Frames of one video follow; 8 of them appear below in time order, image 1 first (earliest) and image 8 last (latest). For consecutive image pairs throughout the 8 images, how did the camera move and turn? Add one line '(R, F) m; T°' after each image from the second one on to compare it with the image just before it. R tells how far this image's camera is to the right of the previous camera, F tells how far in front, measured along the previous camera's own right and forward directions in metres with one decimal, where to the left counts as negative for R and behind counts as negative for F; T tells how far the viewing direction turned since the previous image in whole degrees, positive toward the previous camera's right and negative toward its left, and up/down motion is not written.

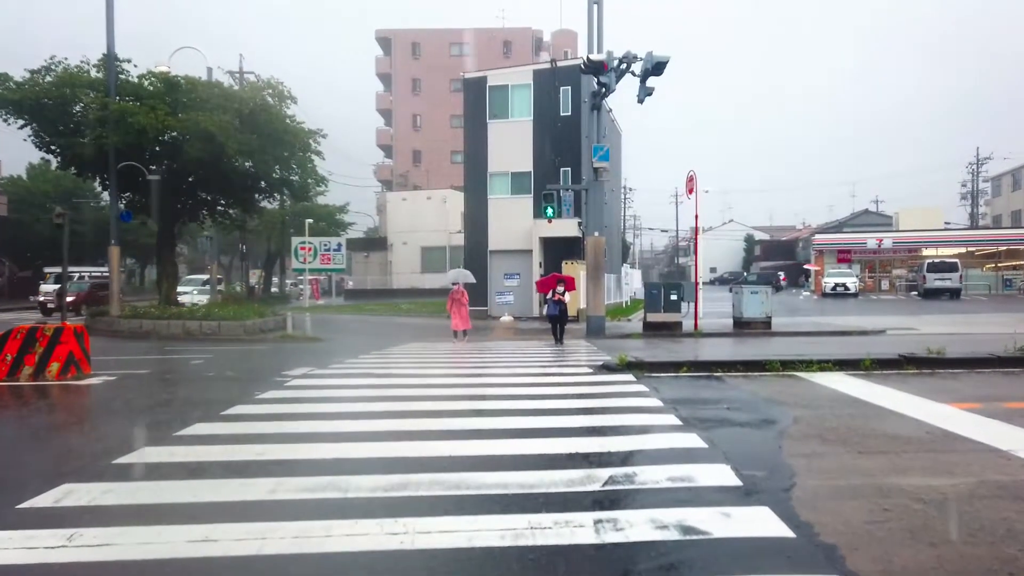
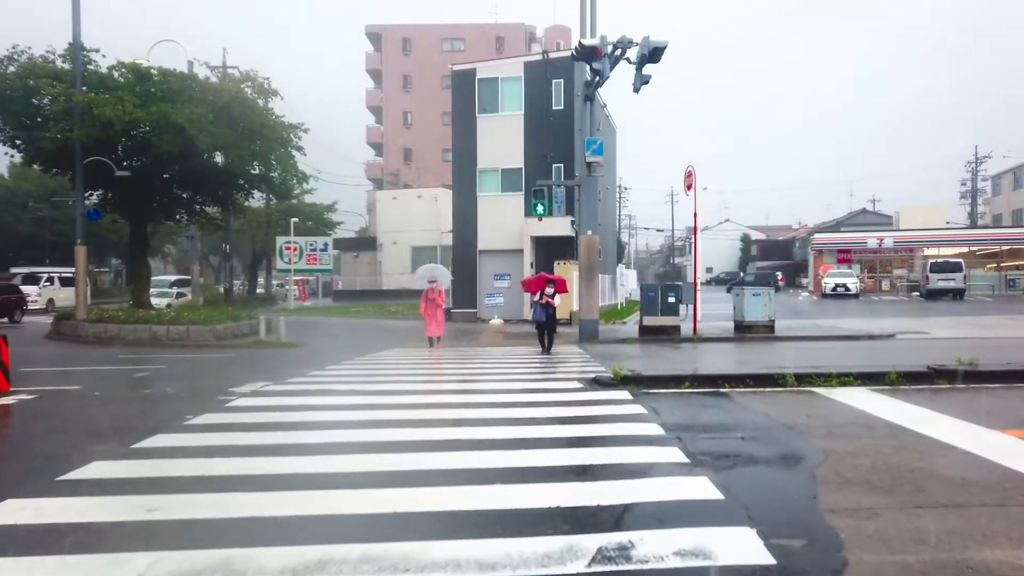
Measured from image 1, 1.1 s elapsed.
(+0.2, +1.1) m; 0°
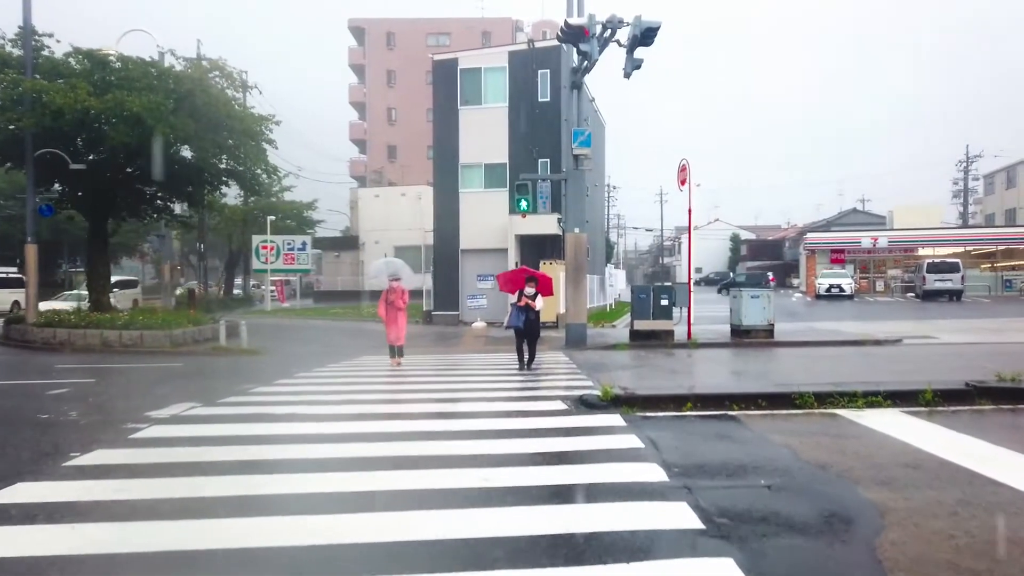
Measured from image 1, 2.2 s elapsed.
(+0.2, +1.3) m; +1°
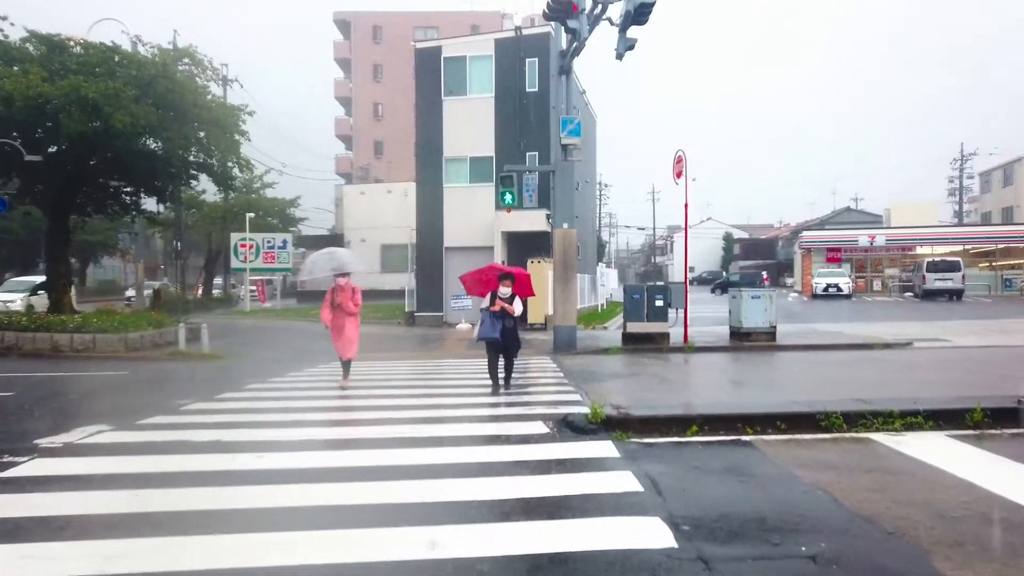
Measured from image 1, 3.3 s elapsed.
(+0.2, +1.2) m; +1°
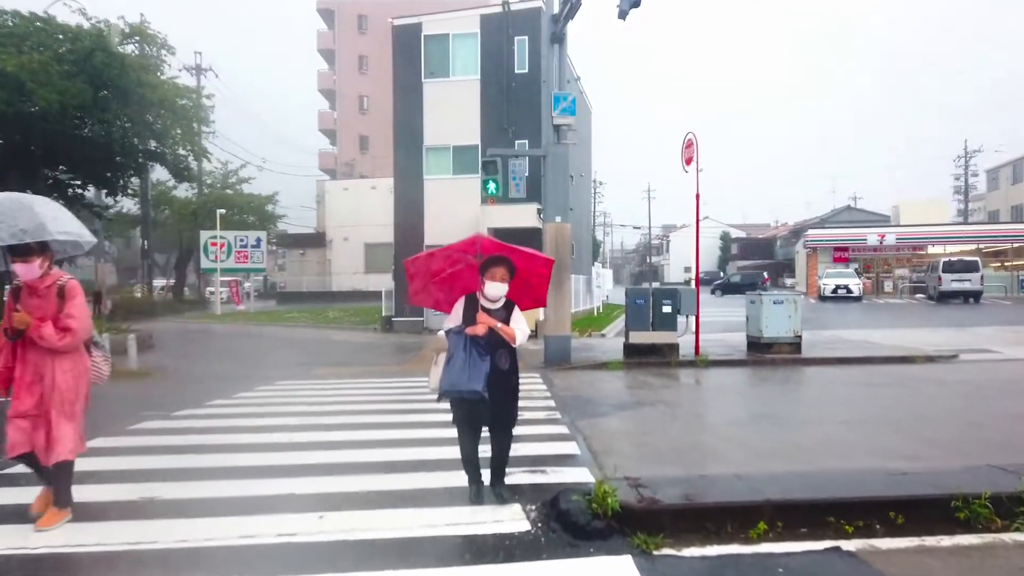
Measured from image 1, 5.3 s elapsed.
(+0.2, +2.3) m; 0°
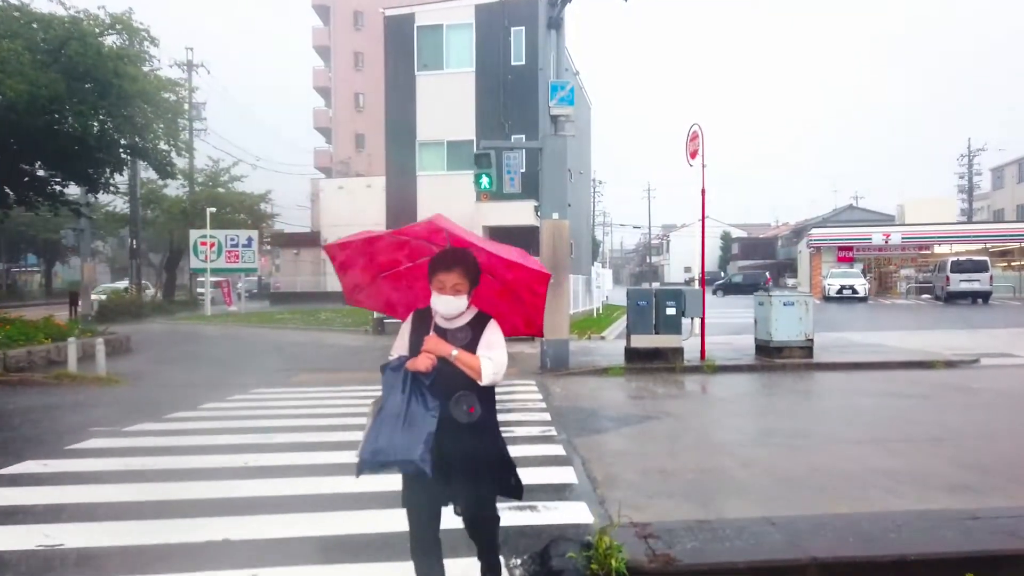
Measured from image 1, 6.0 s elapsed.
(+0.1, +0.8) m; 0°
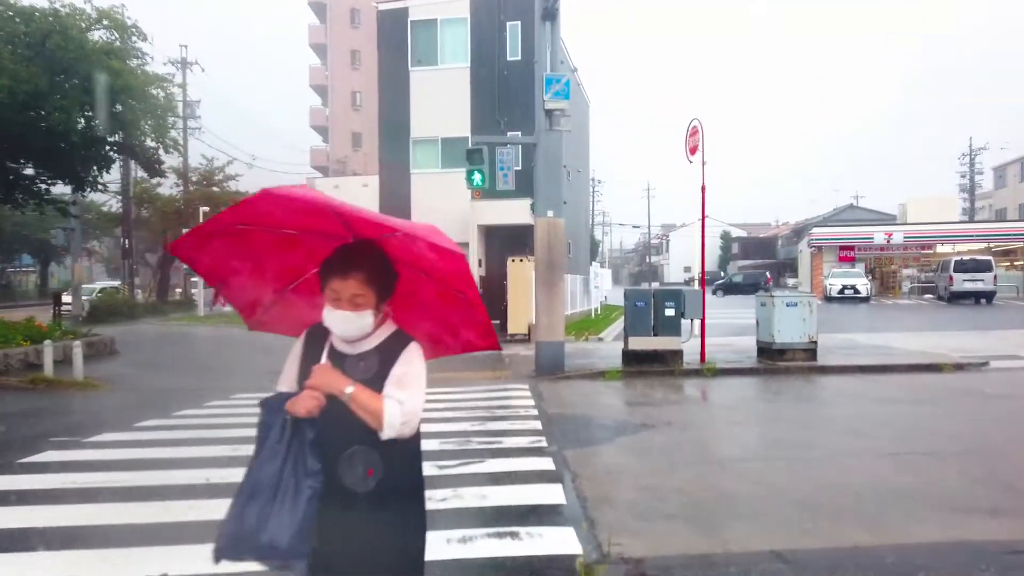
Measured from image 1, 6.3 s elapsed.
(+0.1, +0.4) m; 0°
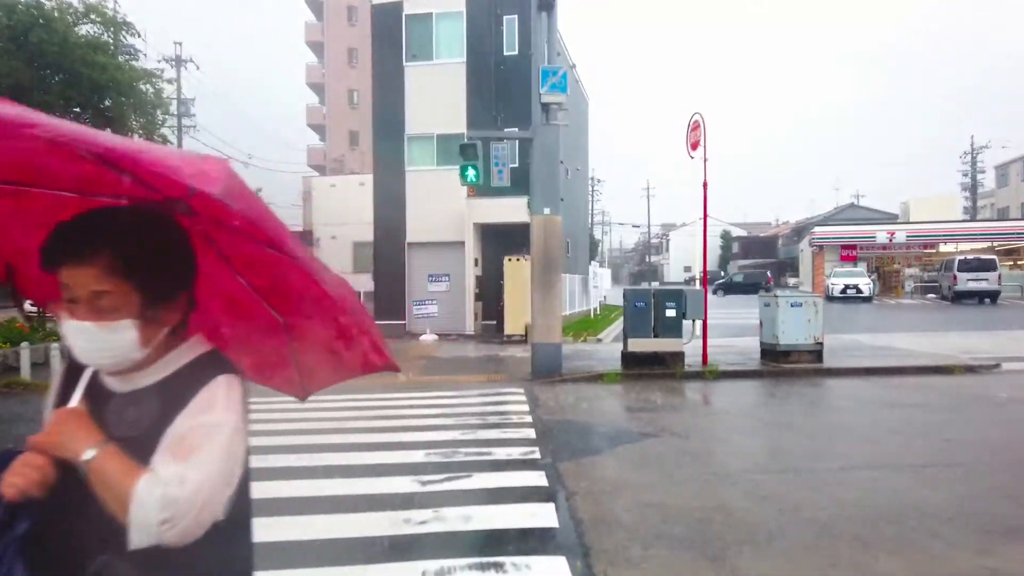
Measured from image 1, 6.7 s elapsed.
(+0.1, +0.4) m; 0°
